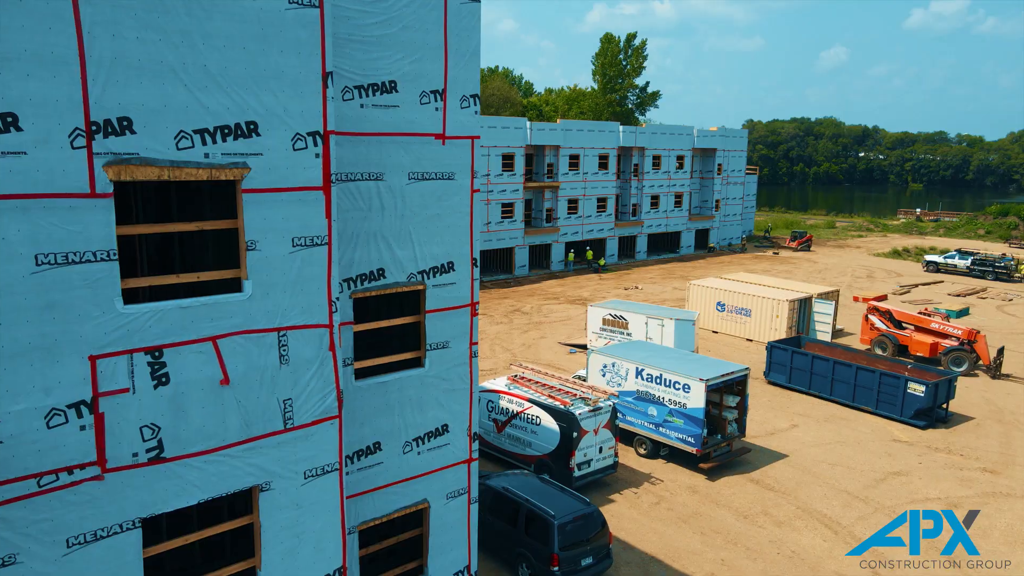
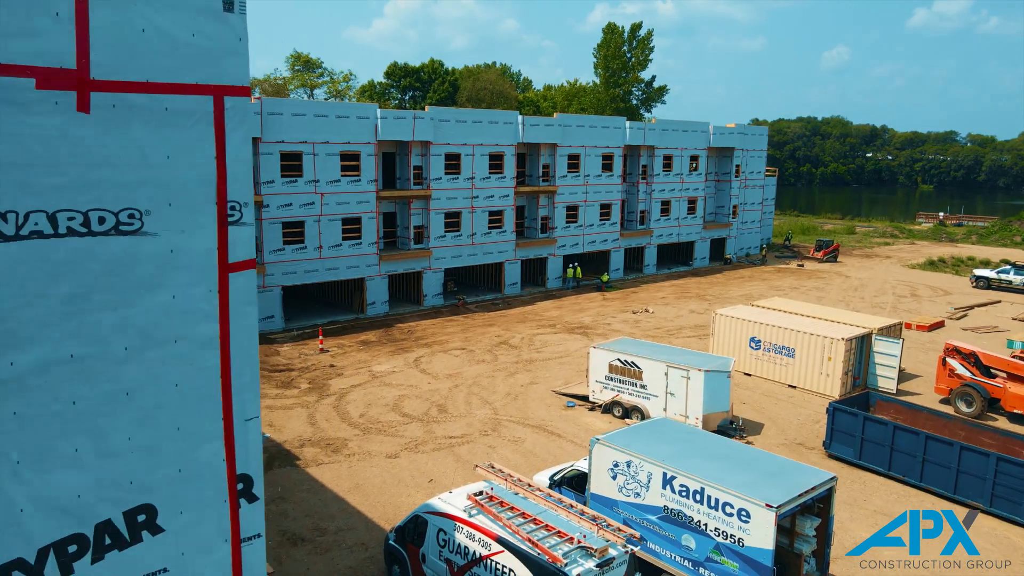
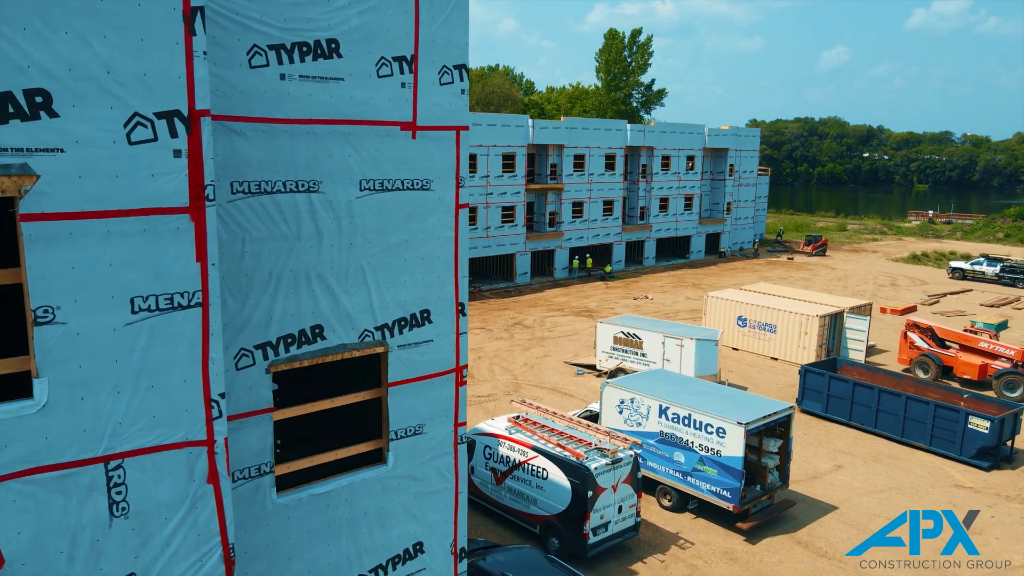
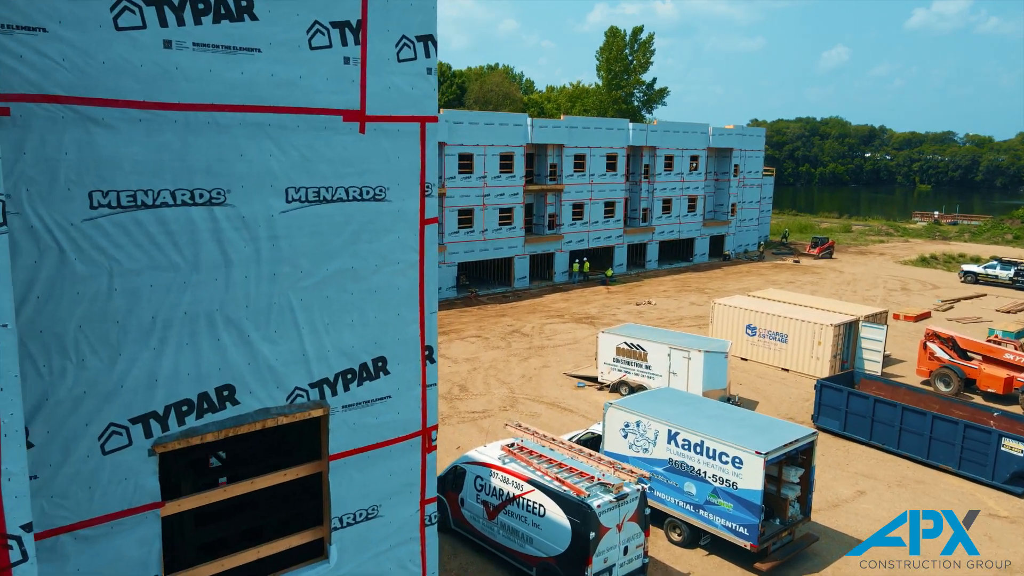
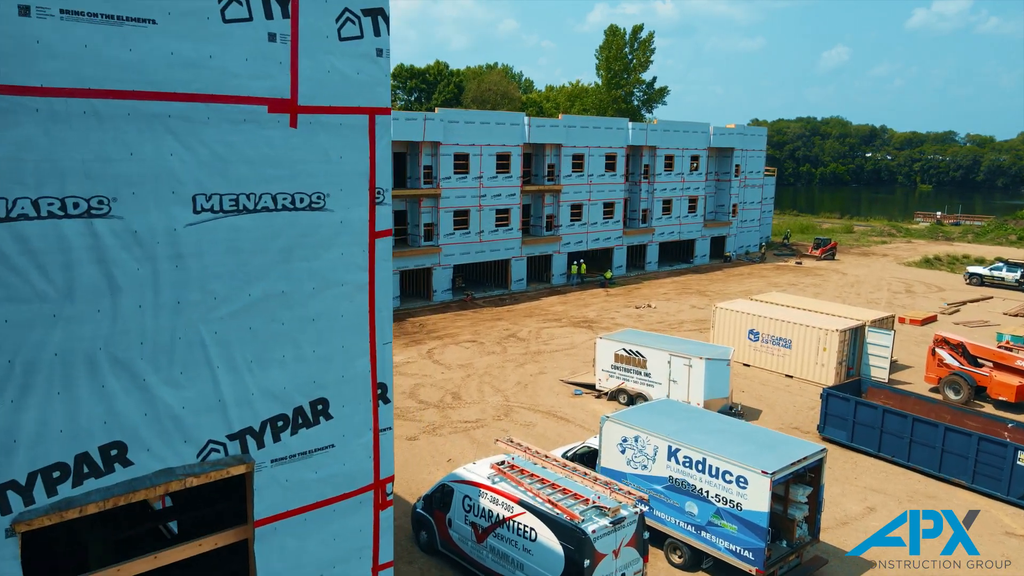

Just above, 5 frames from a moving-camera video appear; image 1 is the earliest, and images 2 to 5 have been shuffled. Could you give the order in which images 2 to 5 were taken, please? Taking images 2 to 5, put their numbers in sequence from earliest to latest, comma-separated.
3, 4, 5, 2
